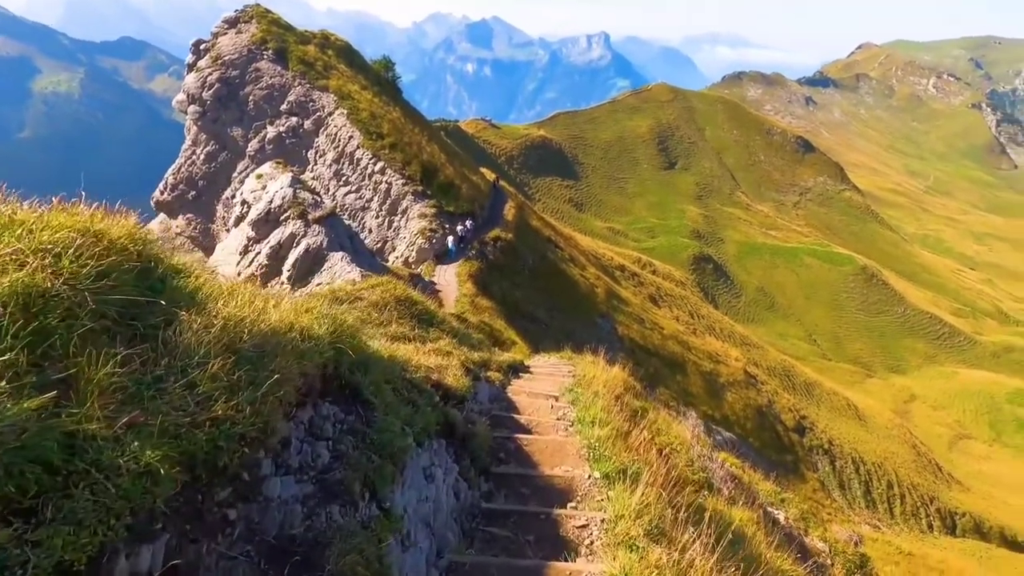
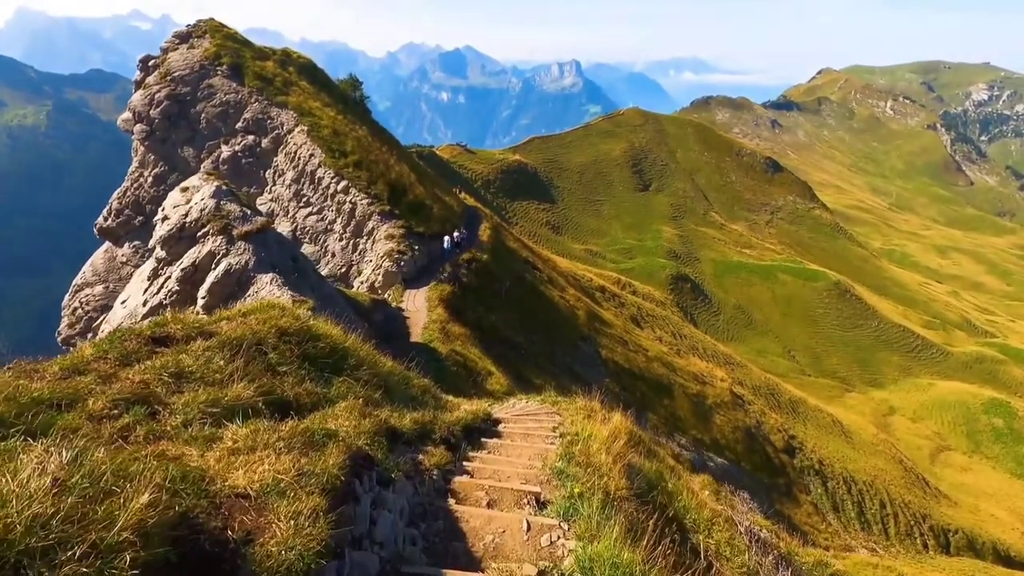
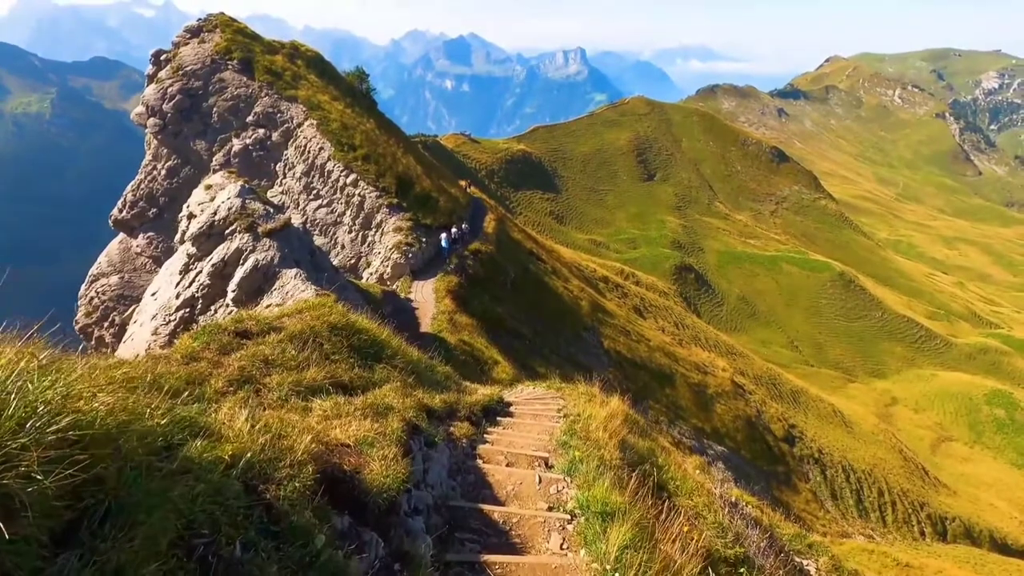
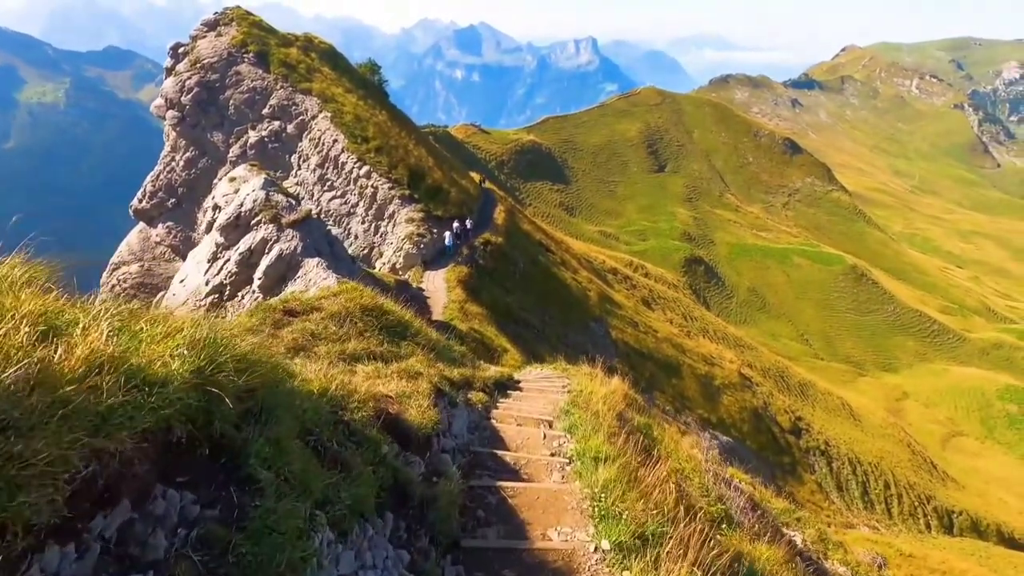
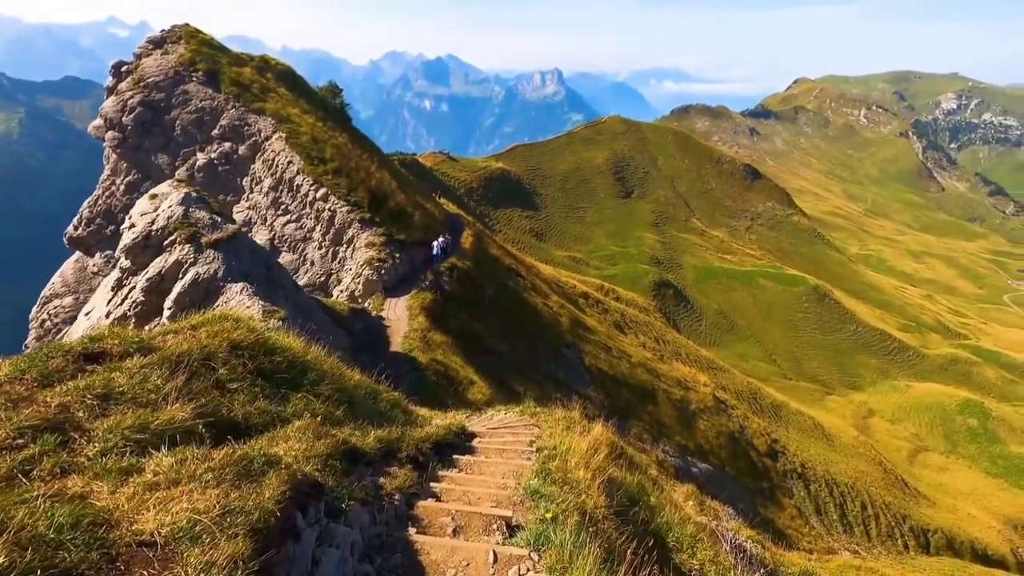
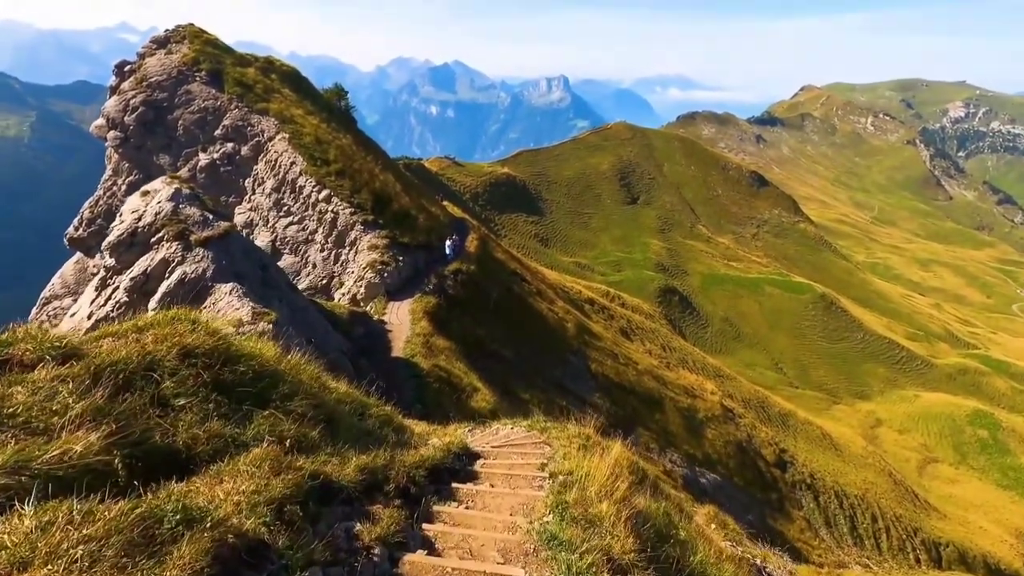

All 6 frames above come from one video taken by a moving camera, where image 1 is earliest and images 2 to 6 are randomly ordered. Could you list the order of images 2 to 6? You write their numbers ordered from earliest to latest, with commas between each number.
4, 3, 2, 5, 6
